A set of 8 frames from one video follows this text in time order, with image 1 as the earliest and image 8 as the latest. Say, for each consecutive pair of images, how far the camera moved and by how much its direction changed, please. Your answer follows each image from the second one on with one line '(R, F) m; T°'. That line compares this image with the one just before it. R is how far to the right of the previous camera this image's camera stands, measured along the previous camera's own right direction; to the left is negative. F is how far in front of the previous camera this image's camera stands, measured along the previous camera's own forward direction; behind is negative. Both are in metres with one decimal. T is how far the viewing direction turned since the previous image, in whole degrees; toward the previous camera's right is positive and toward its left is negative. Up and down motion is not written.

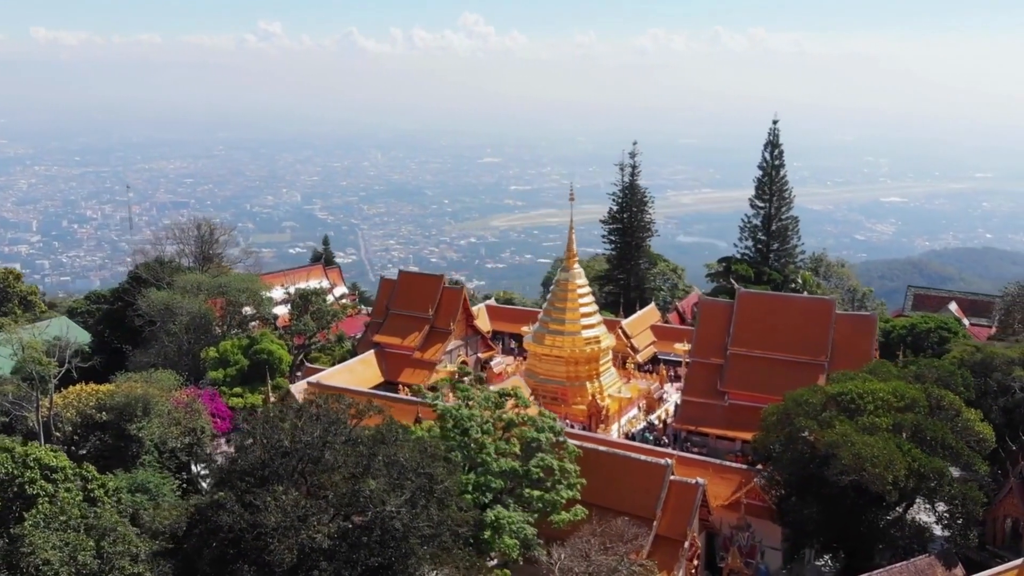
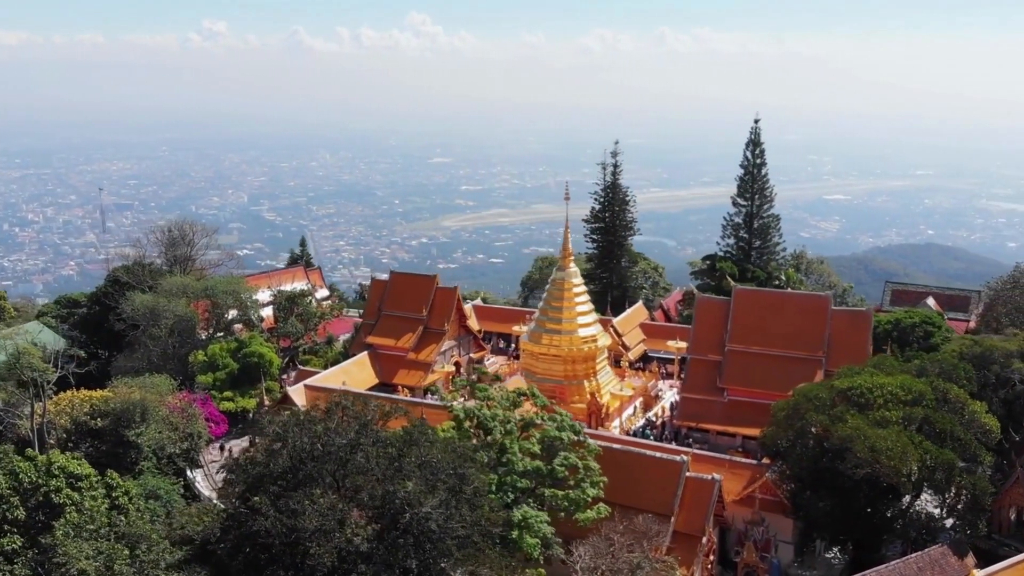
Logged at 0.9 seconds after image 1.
(-0.7, +0.1) m; +2°
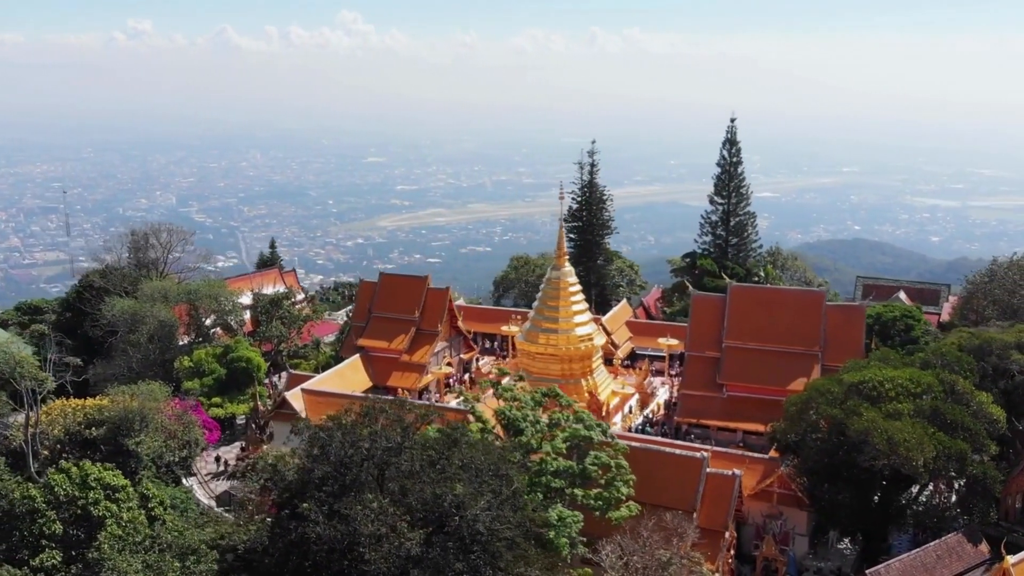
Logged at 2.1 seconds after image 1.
(-0.9, +0.1) m; +3°
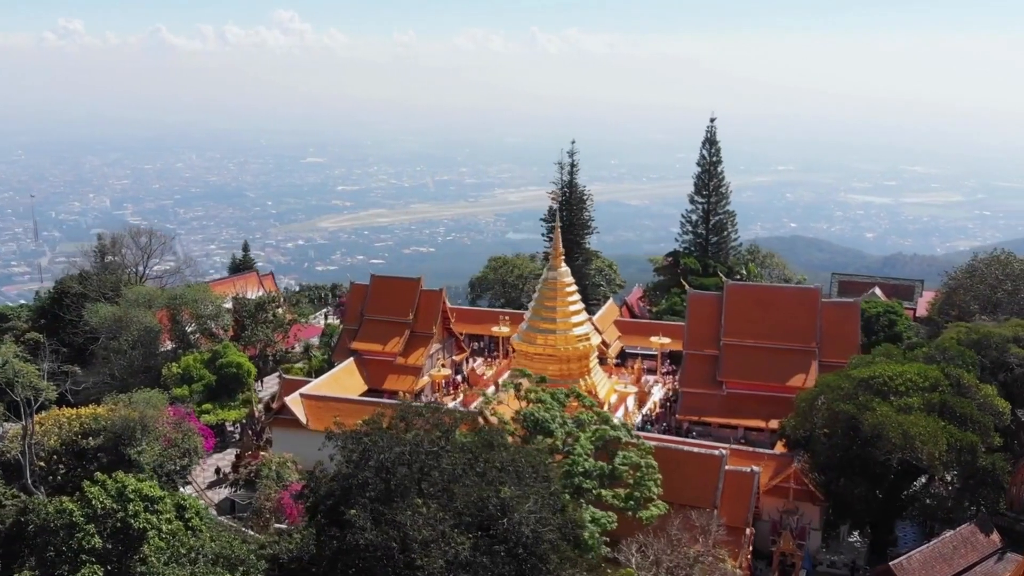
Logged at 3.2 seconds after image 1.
(-0.8, +0.1) m; +2°
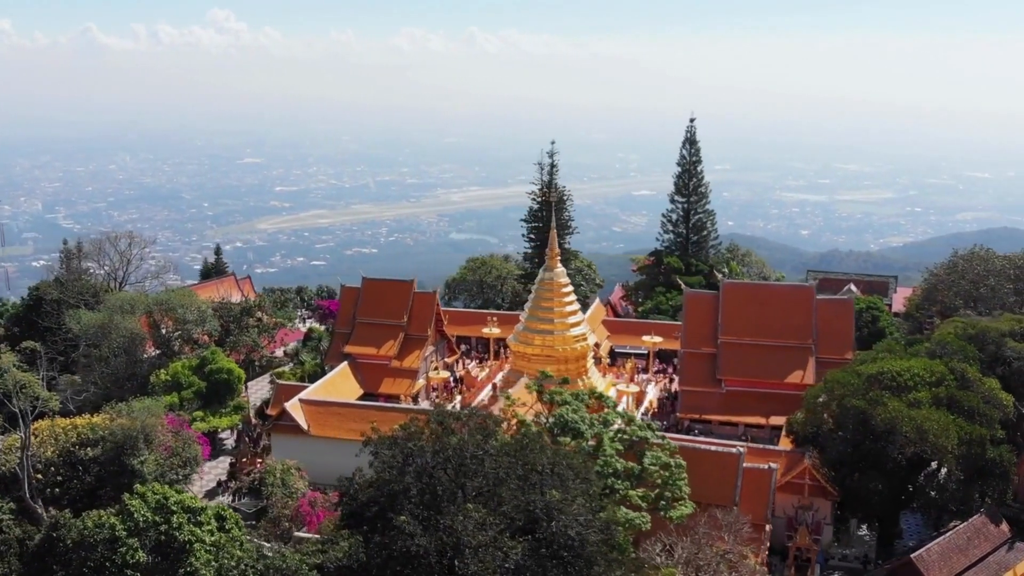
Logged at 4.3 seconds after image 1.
(-0.8, +0.1) m; +2°
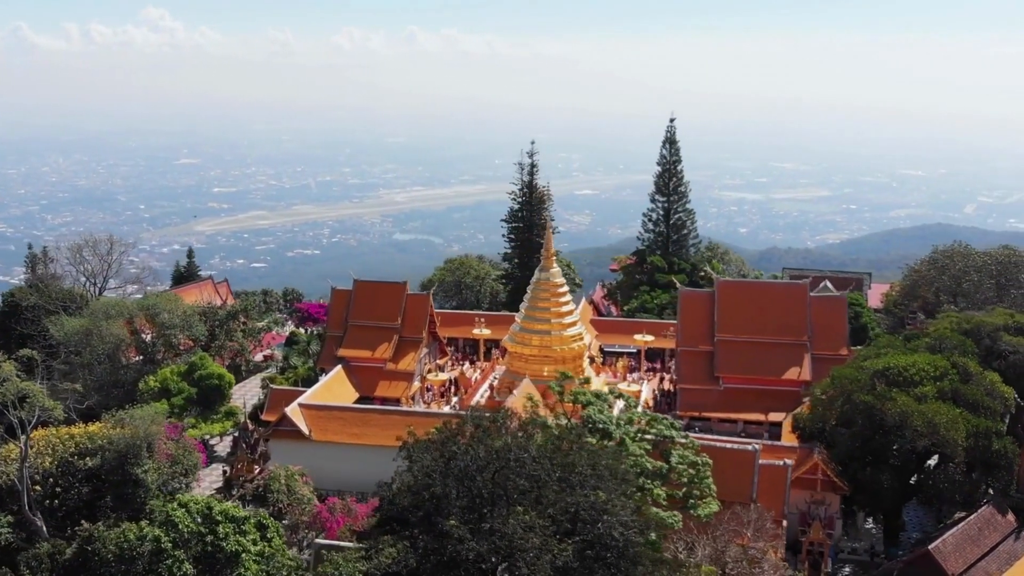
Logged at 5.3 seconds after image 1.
(-0.8, 0.0) m; +2°
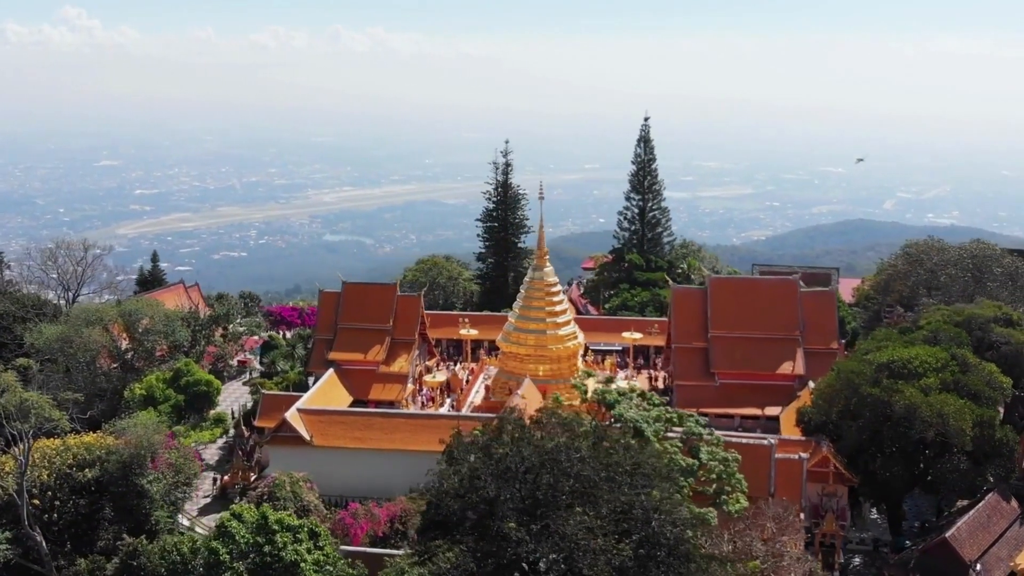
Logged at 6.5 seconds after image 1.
(-1.0, +0.1) m; +3°
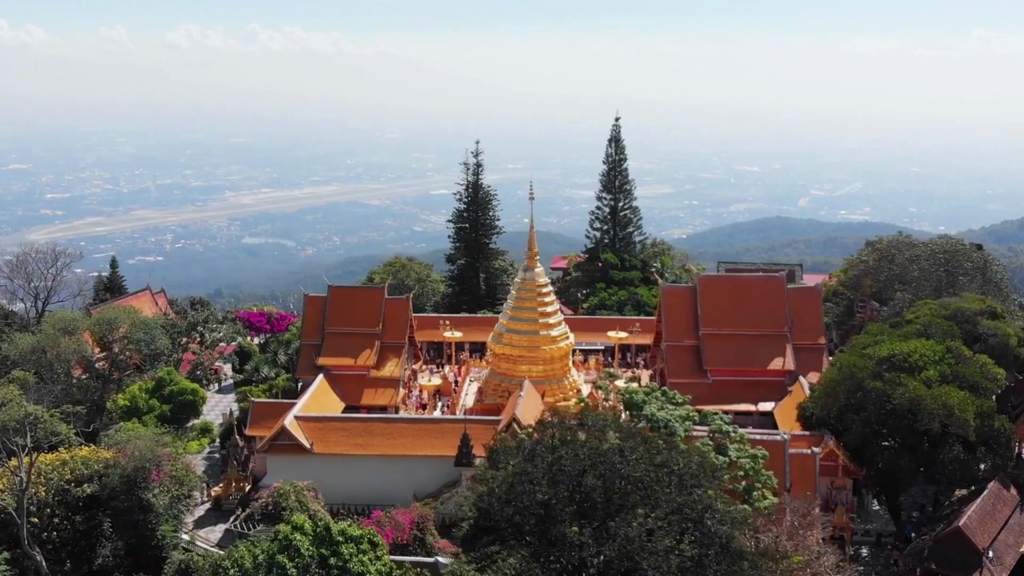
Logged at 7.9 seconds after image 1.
(-1.0, +0.1) m; +3°
